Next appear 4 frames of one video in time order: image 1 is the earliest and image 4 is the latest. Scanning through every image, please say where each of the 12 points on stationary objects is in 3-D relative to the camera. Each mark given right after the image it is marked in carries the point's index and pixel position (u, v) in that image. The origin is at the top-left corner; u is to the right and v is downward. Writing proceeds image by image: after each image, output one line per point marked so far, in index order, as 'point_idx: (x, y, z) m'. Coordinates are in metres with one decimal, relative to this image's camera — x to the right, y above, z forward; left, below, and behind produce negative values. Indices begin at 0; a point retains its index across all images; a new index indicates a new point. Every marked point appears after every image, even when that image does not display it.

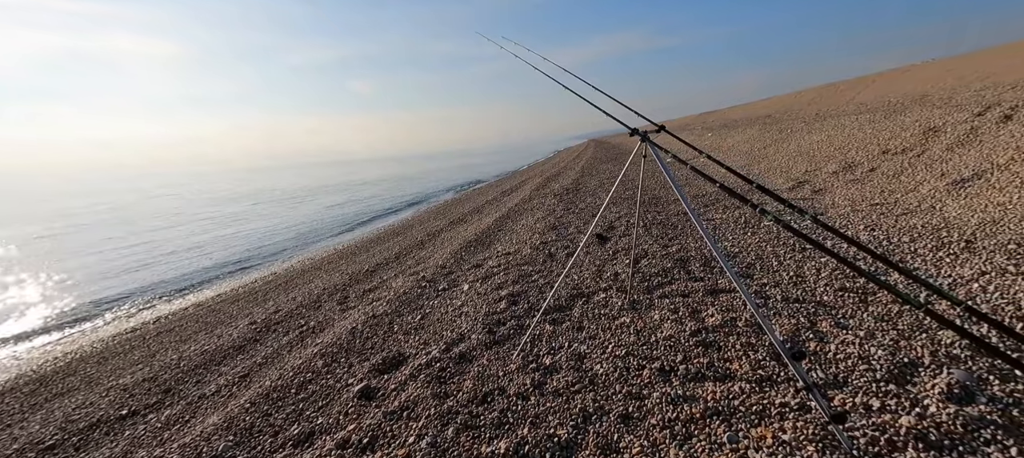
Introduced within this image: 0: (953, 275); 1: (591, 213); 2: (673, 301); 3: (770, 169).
0: (+5.3, -0.5, +5.0) m
1: (+2.4, +0.5, +12.2) m
2: (+2.0, -0.9, +5.1) m
3: (+9.9, +2.3, +15.6) m
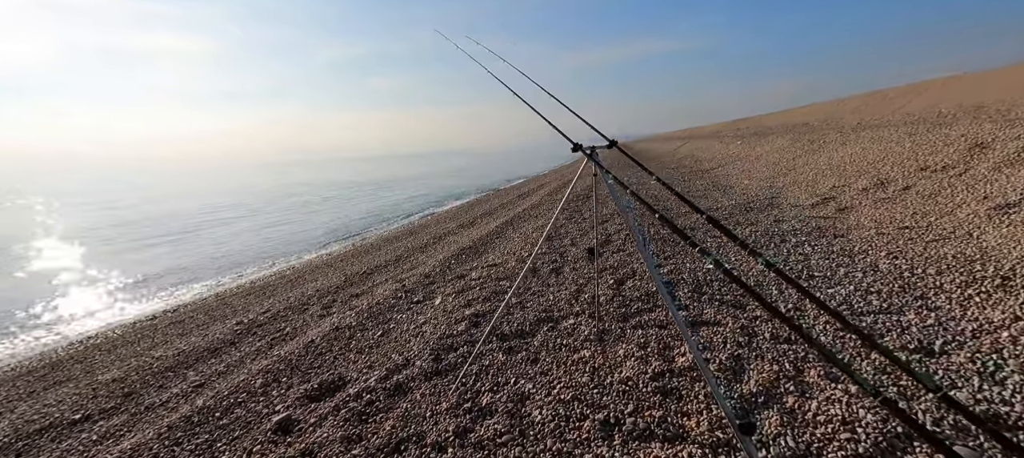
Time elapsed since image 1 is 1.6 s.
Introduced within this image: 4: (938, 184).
0: (+4.8, -0.9, +4.2) m
1: (+2.3, +0.2, +11.5) m
2: (+1.5, -1.1, +4.5) m
3: (+10.1, +1.6, +14.6) m
4: (+10.0, +1.1, +9.7) m
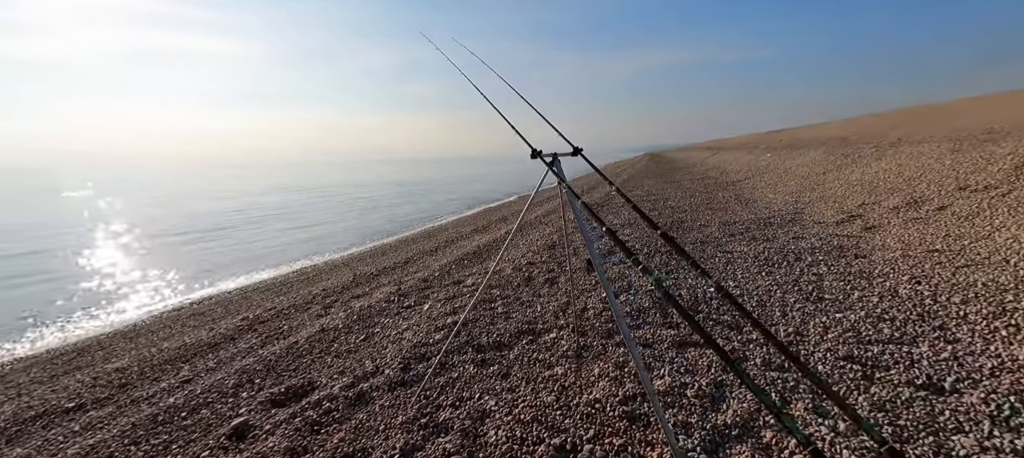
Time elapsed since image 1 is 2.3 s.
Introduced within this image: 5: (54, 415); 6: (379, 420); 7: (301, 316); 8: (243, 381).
0: (+4.5, -1.2, +3.7) m
1: (+2.4, -0.1, +11.2) m
2: (+1.2, -1.3, +4.2) m
3: (+10.4, +1.1, +13.9) m
4: (+10.1, +0.6, +8.9) m
5: (-6.6, -2.7, +6.0) m
6: (-1.1, -1.6, +3.5) m
7: (-4.8, -2.0, +9.4) m
8: (-3.2, -1.8, +4.9) m
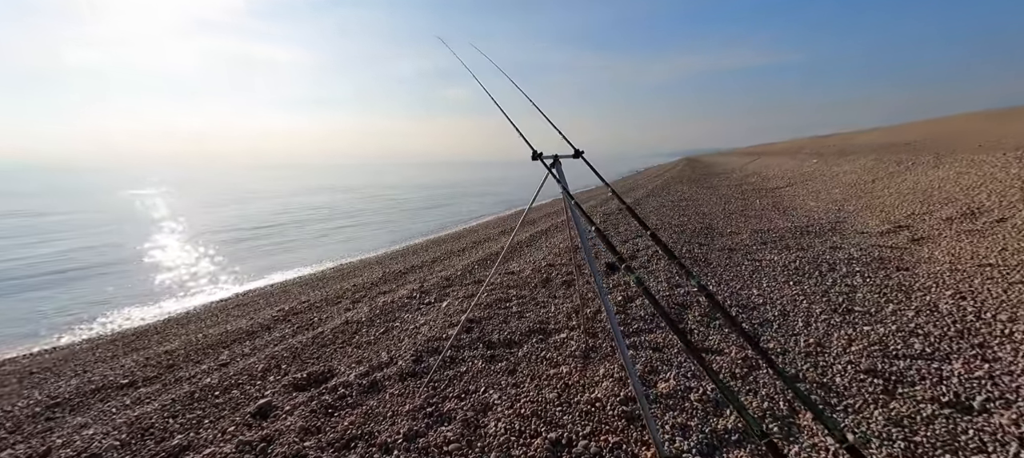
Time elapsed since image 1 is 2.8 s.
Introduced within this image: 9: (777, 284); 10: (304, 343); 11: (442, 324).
0: (+4.5, -1.2, +3.4) m
1: (+3.1, -0.2, +11.1) m
2: (+1.3, -1.3, +4.2) m
3: (+11.3, +0.7, +13.1) m
4: (+10.6, +0.3, +8.2) m
5: (-6.4, -2.6, +6.5) m
6: (-1.1, -1.6, +3.7) m
7: (-4.4, -1.9, +9.8) m
8: (-3.0, -1.7, +5.2) m
9: (+4.2, -0.9, +6.6) m
10: (-3.1, -1.7, +6.1) m
11: (-0.9, -1.3, +5.6) m
